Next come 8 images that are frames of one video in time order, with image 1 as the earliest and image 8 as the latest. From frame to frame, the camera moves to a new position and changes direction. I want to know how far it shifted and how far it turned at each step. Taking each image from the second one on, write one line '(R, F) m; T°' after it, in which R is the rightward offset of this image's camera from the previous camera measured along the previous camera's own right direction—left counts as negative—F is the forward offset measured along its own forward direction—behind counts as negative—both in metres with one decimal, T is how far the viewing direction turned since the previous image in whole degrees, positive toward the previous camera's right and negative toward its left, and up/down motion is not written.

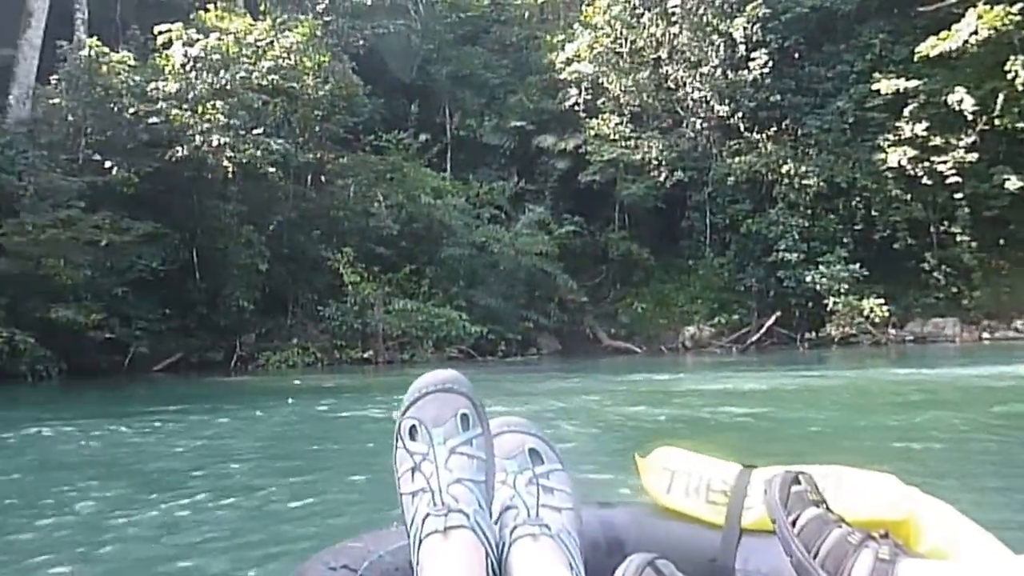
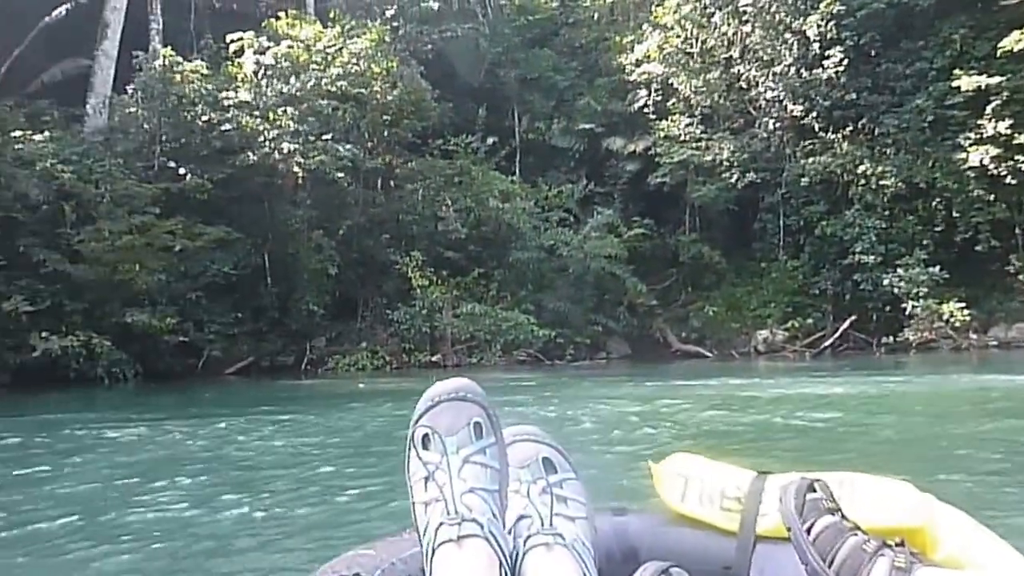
(+0.1, +0.1) m; -4°
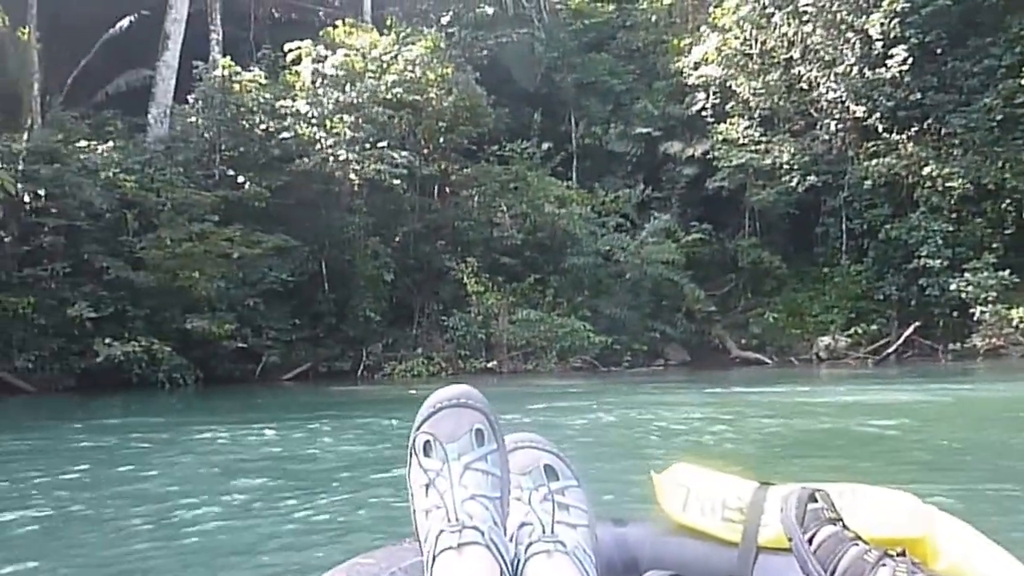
(+0.1, +0.1) m; -4°
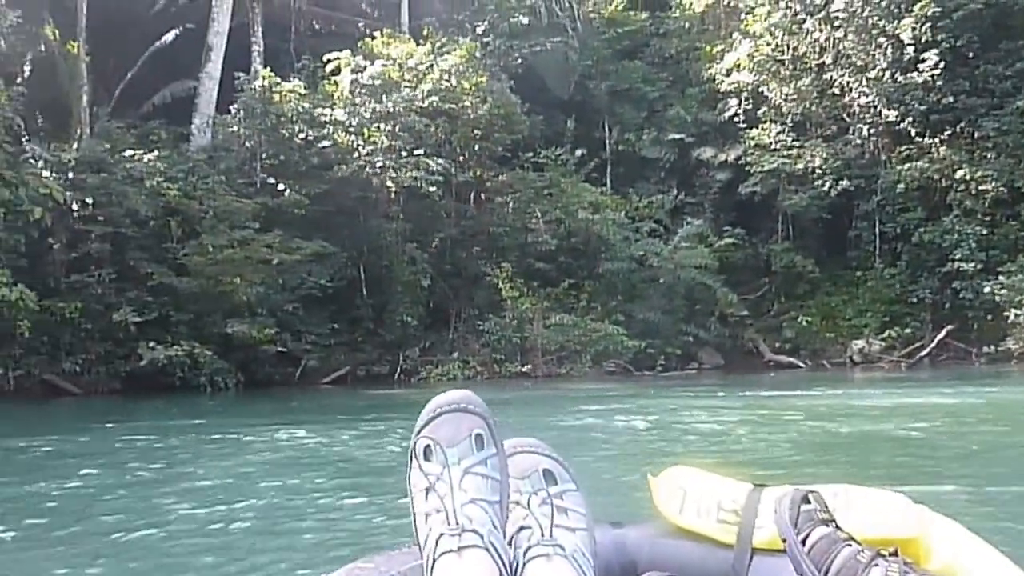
(0.0, -0.2) m; -2°
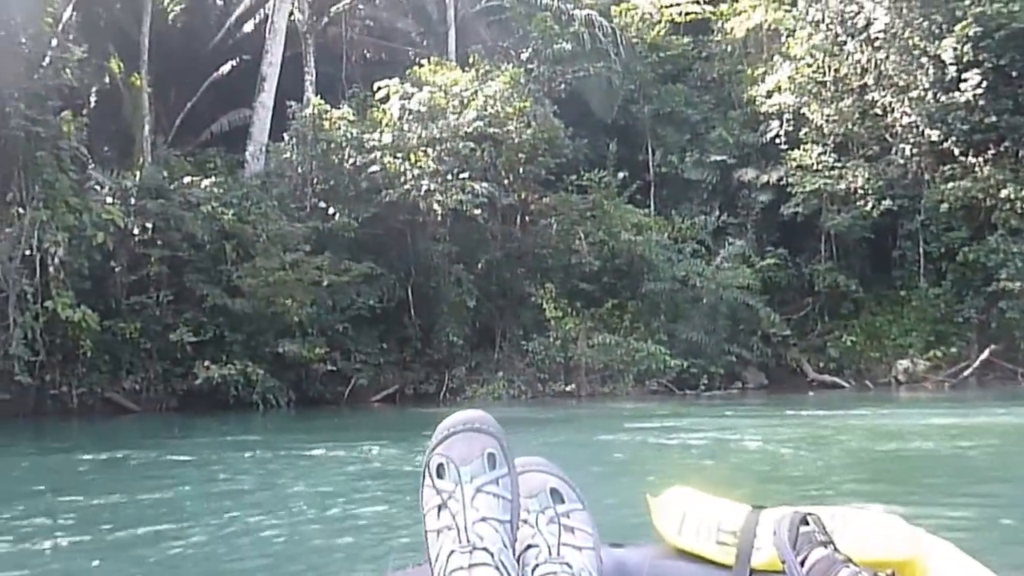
(+0.2, -0.3) m; -3°
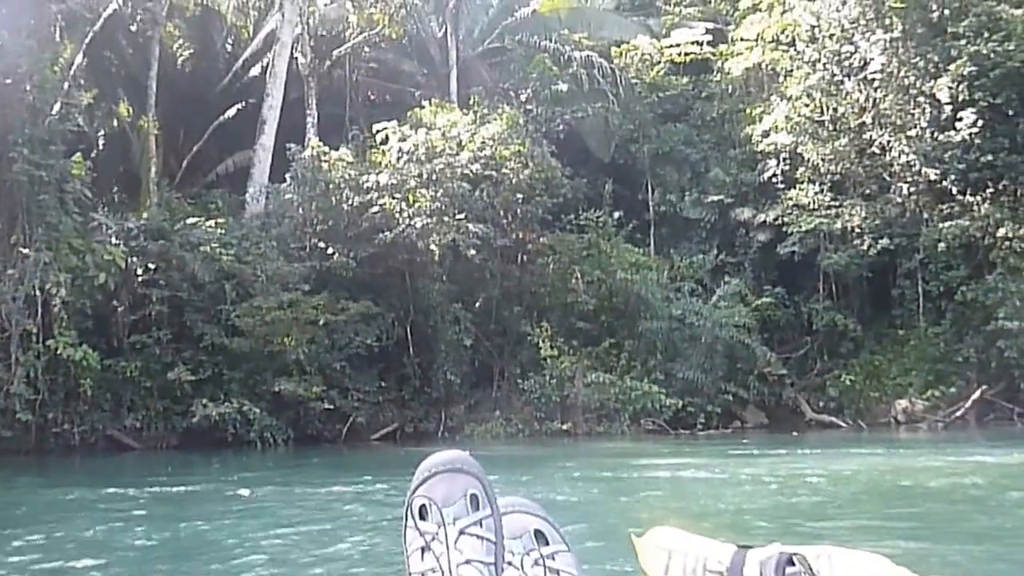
(+0.4, -0.1) m; -1°
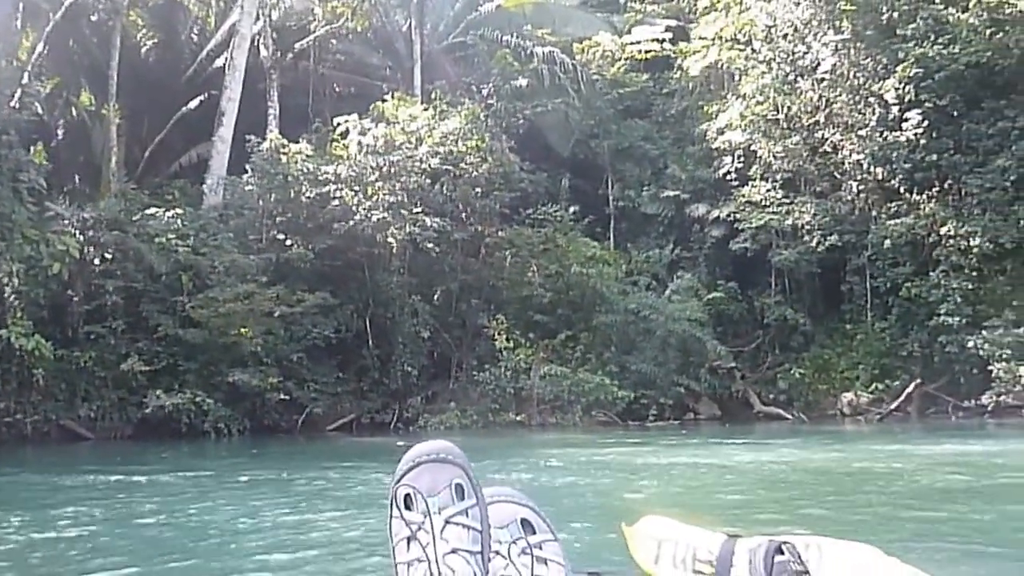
(+0.4, -0.2) m; +1°
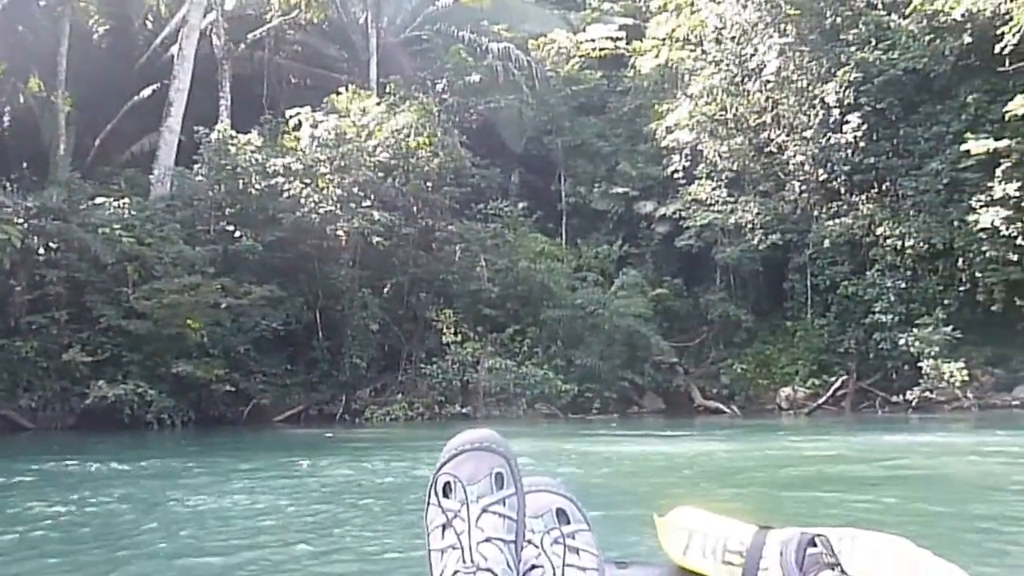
(+0.4, -0.2) m; +1°
